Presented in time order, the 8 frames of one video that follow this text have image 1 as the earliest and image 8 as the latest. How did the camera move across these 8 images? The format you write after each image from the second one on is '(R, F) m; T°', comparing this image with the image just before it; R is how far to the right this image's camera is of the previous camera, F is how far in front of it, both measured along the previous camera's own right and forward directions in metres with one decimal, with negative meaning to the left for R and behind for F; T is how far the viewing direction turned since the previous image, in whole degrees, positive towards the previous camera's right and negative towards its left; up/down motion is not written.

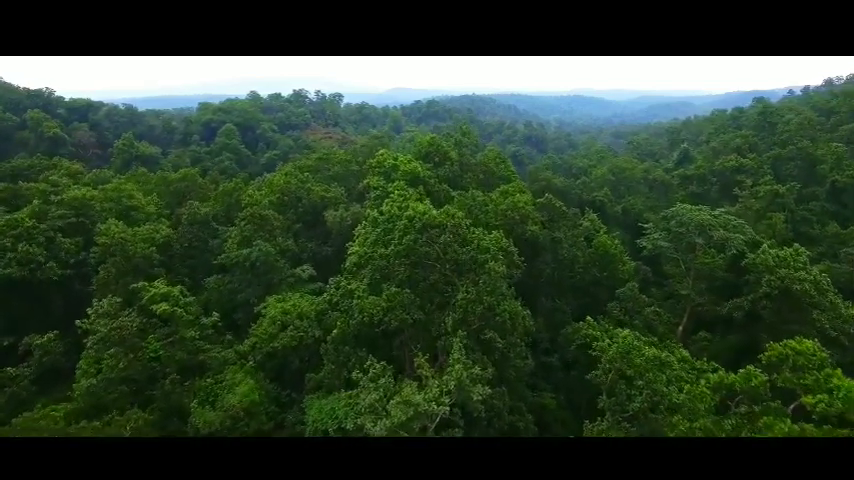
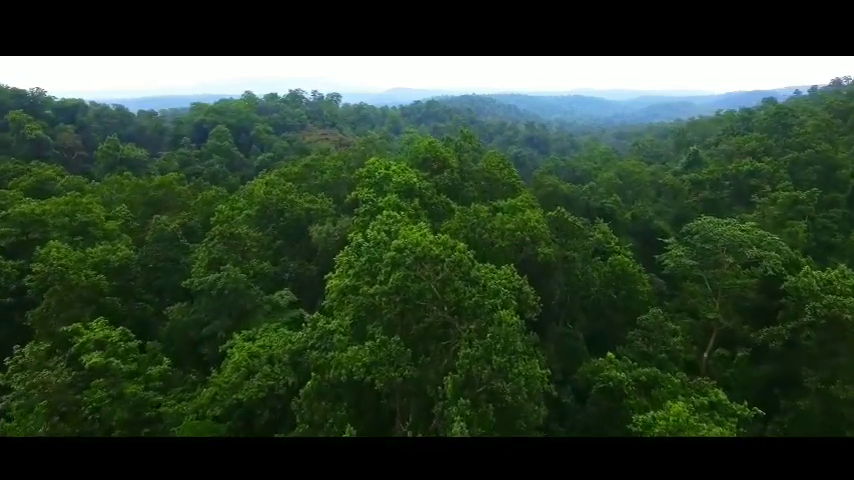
(+0.1, +1.1) m; 0°
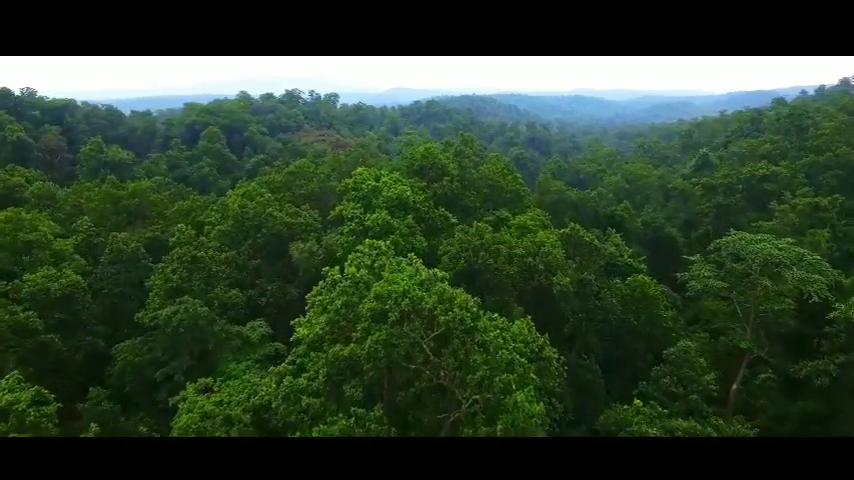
(+0.1, +1.1) m; 0°
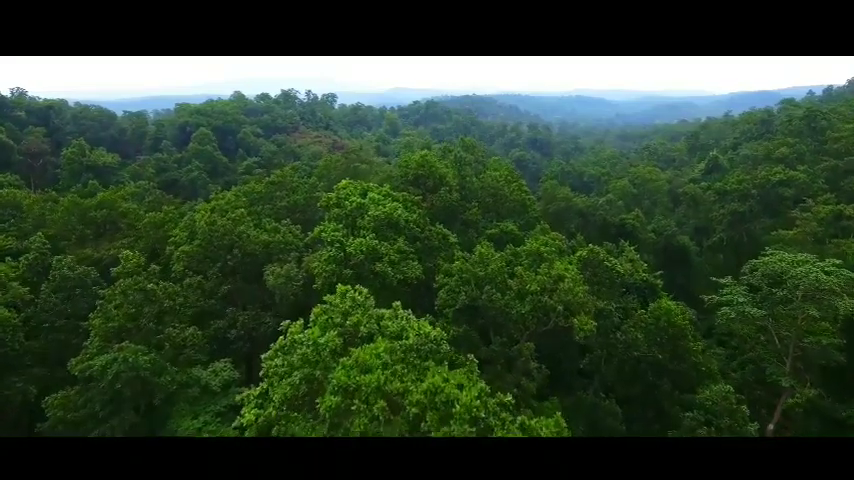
(+0.1, +1.1) m; 0°
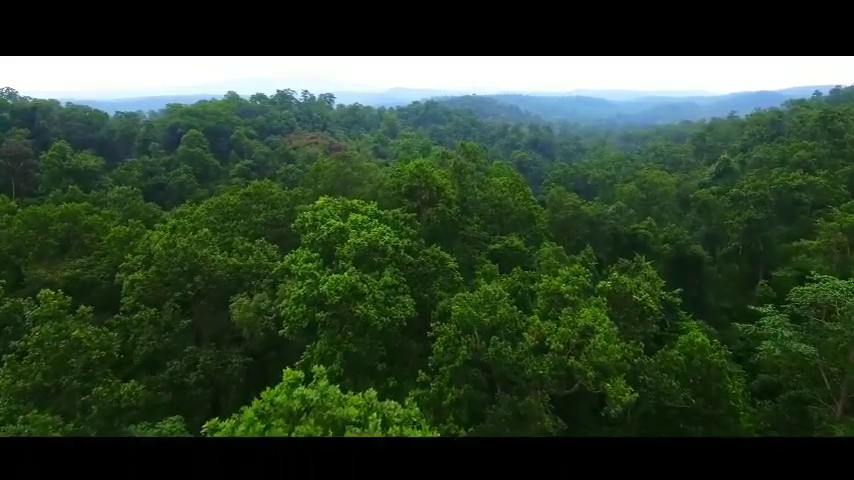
(+0.1, +1.1) m; 0°
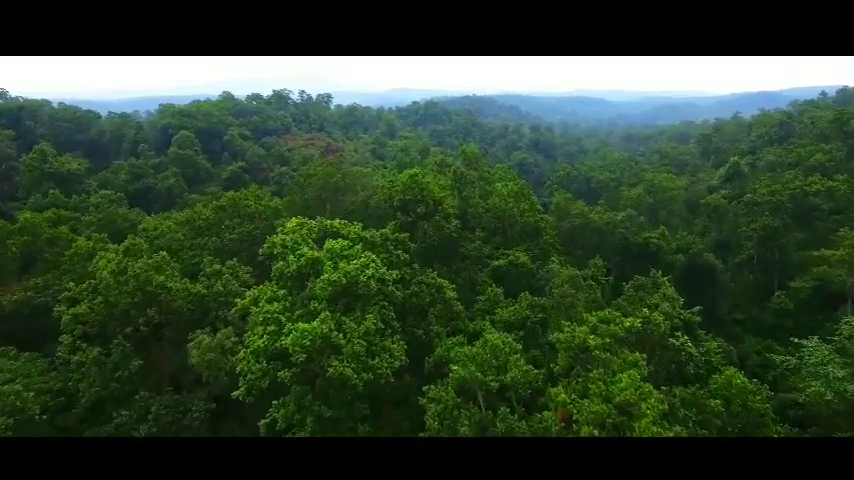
(+0.1, +1.0) m; 0°
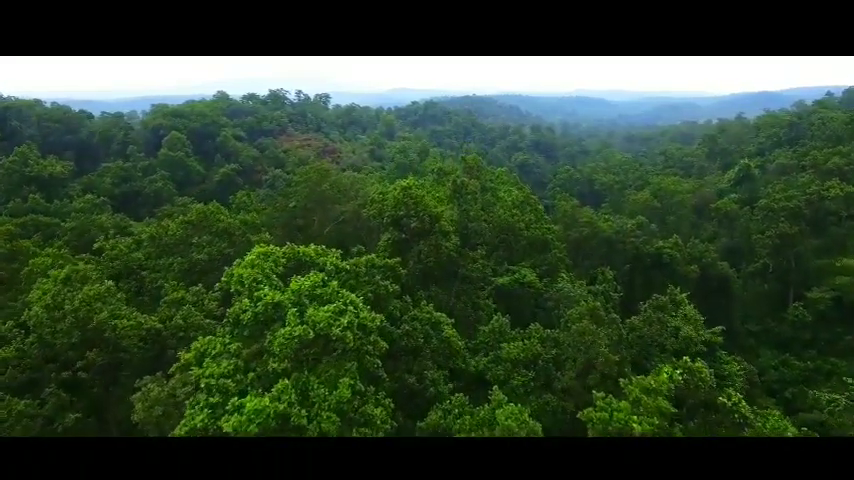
(+0.1, +0.9) m; 0°
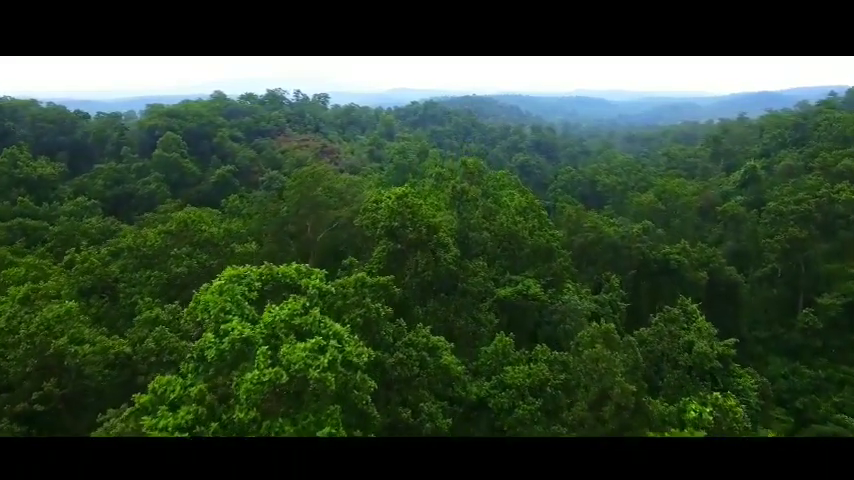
(0.0, +0.5) m; 0°
